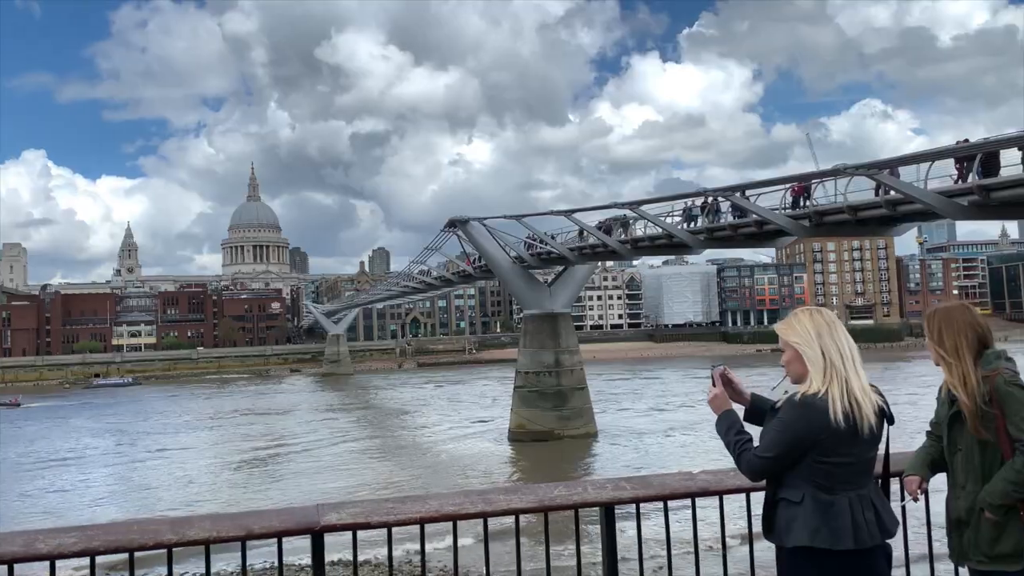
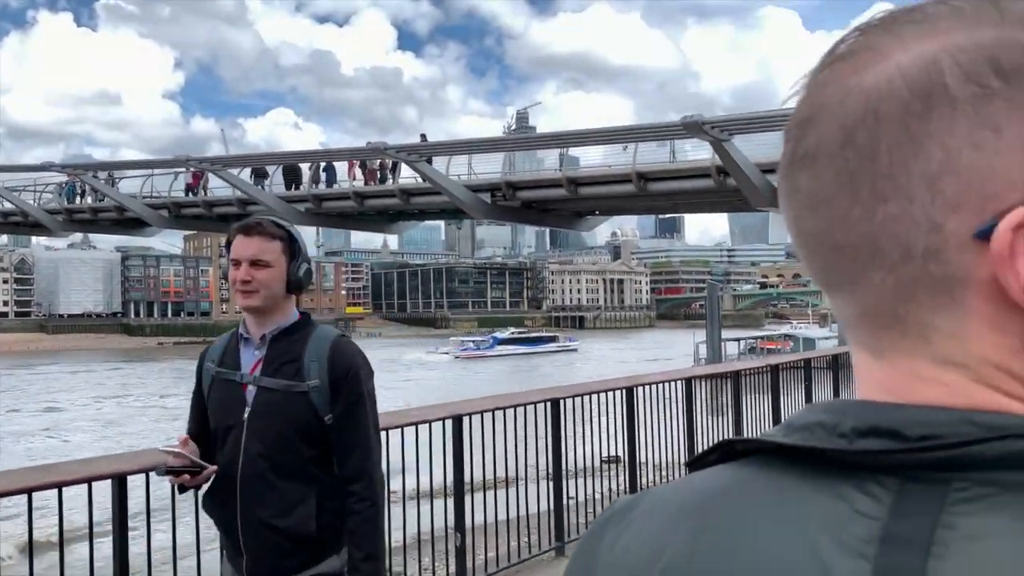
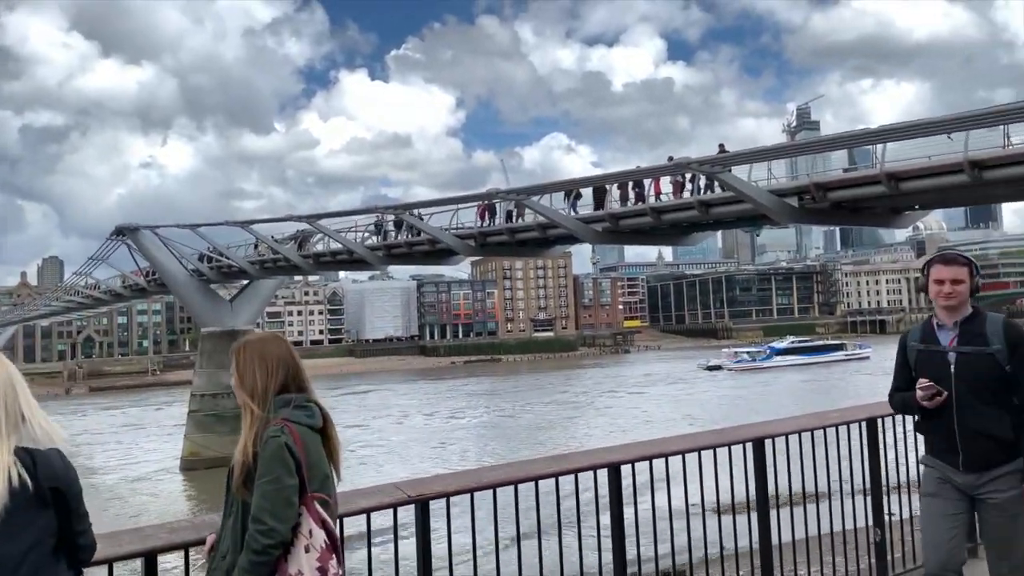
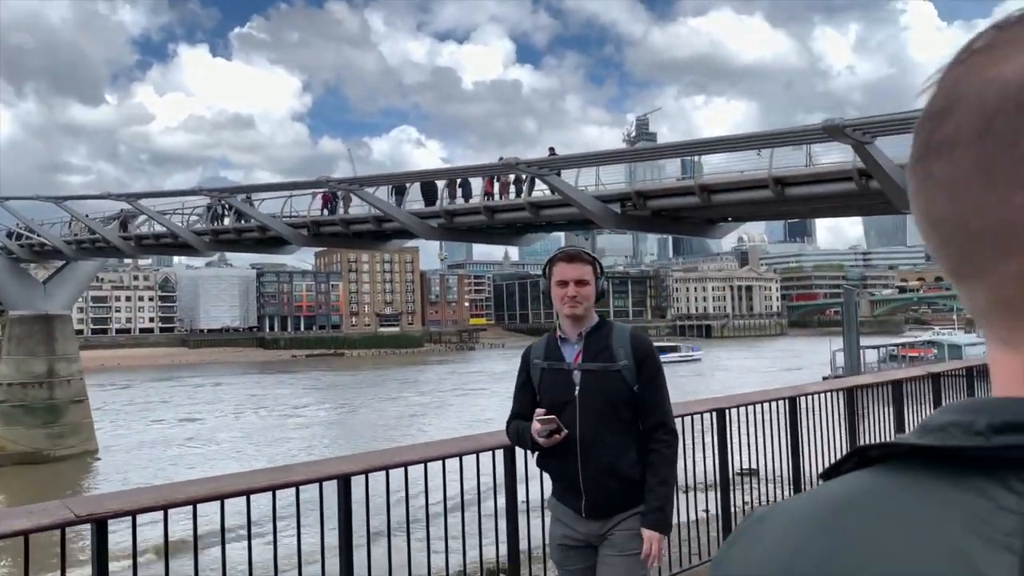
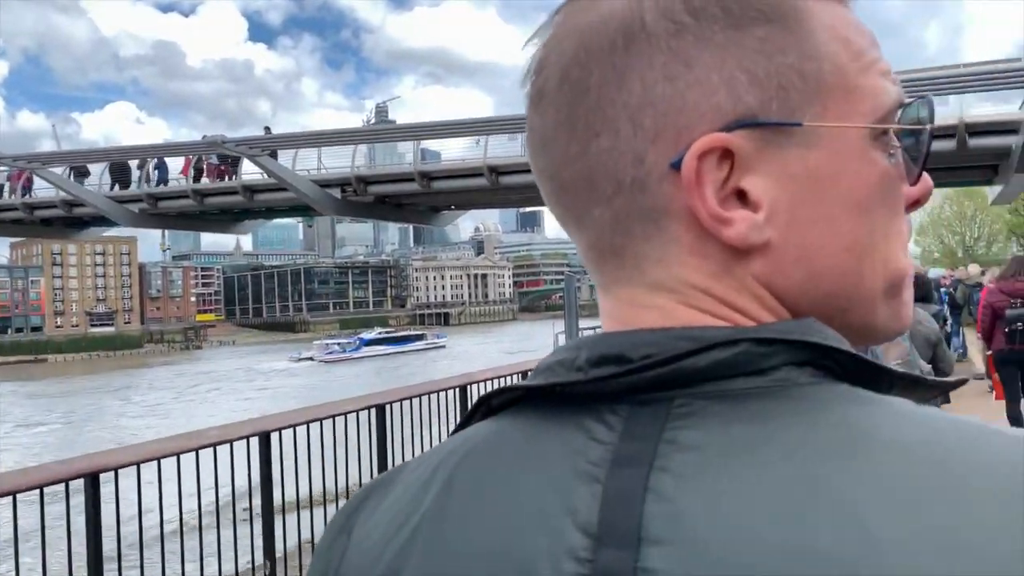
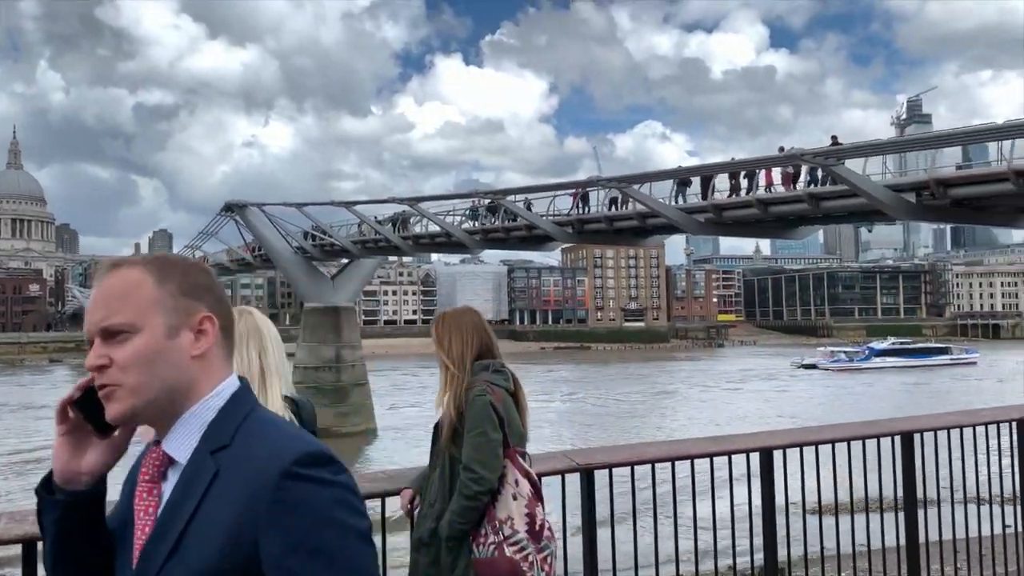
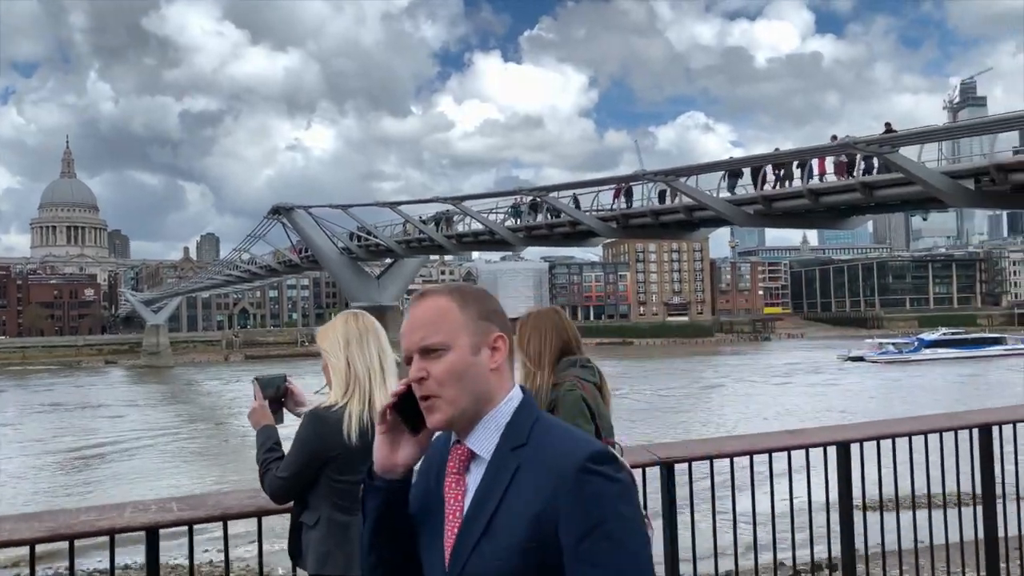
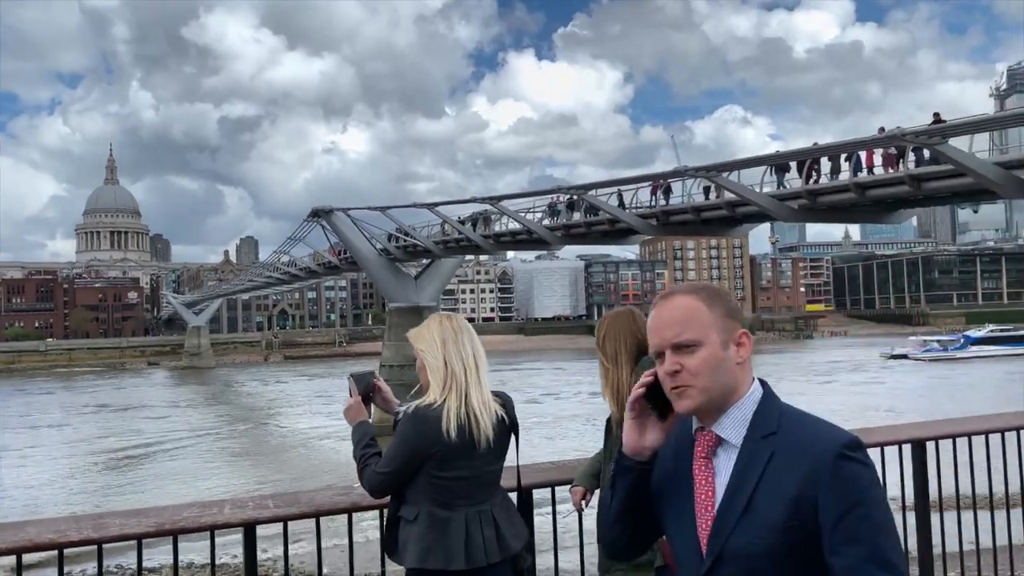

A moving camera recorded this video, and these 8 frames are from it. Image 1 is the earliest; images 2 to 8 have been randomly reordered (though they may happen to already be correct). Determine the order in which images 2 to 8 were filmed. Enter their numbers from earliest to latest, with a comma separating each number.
8, 7, 6, 3, 4, 2, 5
